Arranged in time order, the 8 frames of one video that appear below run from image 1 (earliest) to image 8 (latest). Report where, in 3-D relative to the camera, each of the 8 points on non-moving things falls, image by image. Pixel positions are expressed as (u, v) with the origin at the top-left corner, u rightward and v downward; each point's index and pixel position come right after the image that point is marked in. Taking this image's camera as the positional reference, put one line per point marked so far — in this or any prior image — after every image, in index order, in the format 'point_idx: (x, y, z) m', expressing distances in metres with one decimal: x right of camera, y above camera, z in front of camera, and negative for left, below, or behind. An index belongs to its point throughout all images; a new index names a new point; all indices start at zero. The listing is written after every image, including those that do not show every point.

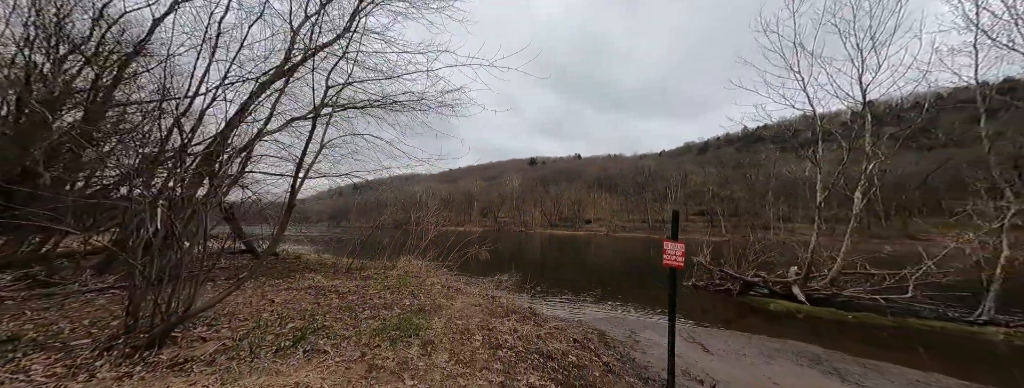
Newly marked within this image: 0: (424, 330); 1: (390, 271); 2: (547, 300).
0: (-1.4, -2.1, +4.5) m
1: (-3.7, -2.3, +8.9) m
2: (+1.8, -5.0, +13.9) m
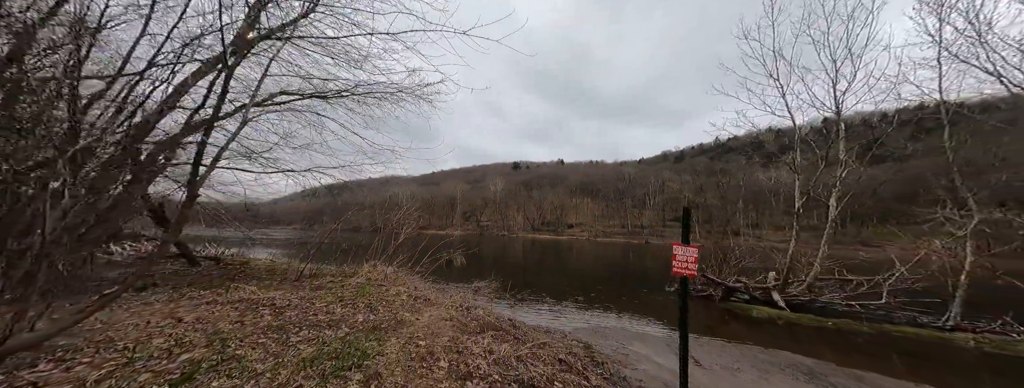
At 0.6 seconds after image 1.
0: (-1.7, -2.0, +3.6) m
1: (-4.3, -2.3, +7.7) m
2: (+0.8, -5.1, +13.0) m
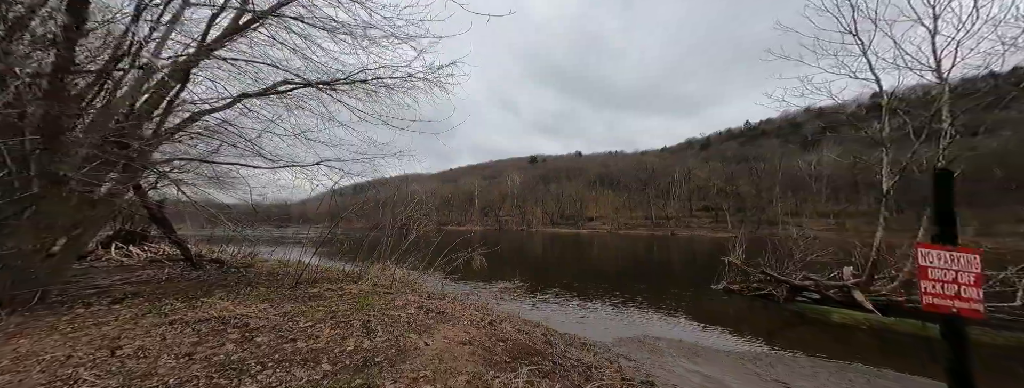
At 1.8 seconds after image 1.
0: (-1.3, -1.8, +2.3) m
1: (-3.6, -2.1, +6.6) m
2: (+1.9, -4.7, +11.6) m
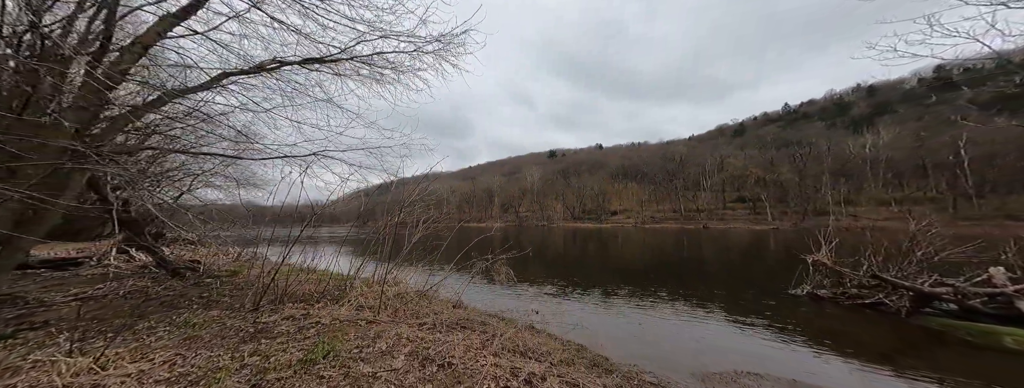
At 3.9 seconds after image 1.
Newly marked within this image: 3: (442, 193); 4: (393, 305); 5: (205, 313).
0: (-0.9, -1.6, +0.2) m
1: (-3.0, -1.8, +4.7) m
2: (+2.9, -4.2, +9.4) m
3: (-2.2, 0.0, +9.3) m
4: (-2.1, -1.9, +5.1) m
5: (-5.1, -2.0, +4.9) m
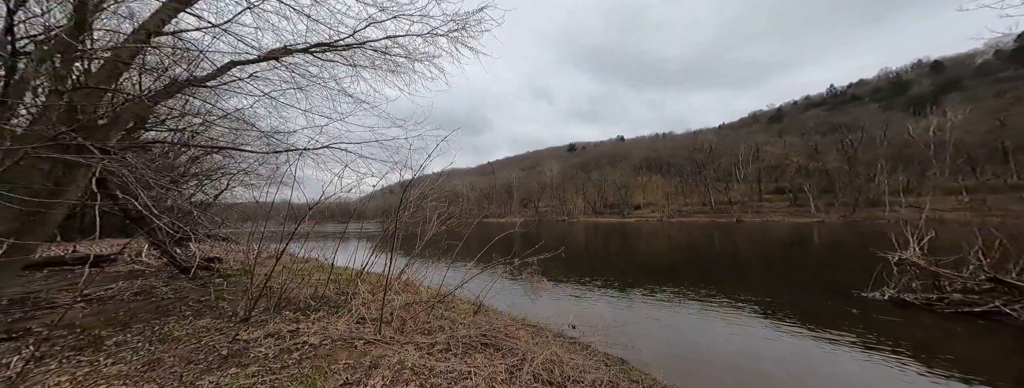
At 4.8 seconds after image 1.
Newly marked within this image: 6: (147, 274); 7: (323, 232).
0: (-0.8, -1.5, -0.7) m
1: (-2.5, -1.7, +3.9) m
2: (+3.7, -3.9, +8.2) m
3: (-1.5, +0.2, +8.4) m
4: (-1.7, -1.8, +4.3) m
5: (-4.7, -1.9, +4.2) m
6: (-11.2, -2.4, +8.9) m
7: (-5.9, -1.1, +8.9) m
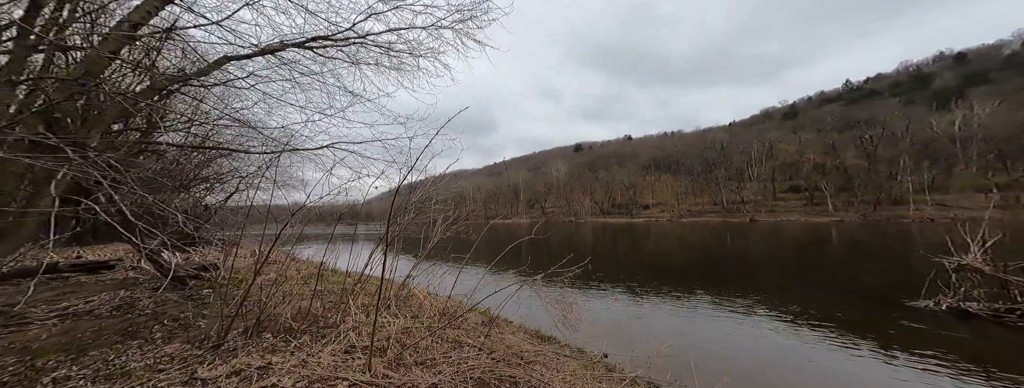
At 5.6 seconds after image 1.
0: (-0.7, -1.5, -1.4) m
1: (-2.3, -1.7, +3.3) m
2: (+4.1, -3.9, +7.4) m
3: (-1.2, +0.2, +7.8) m
4: (-1.4, -1.8, +3.6) m
5: (-4.4, -1.9, +3.6) m
6: (-10.9, -2.6, +8.4) m
7: (-5.5, -1.2, +8.3) m
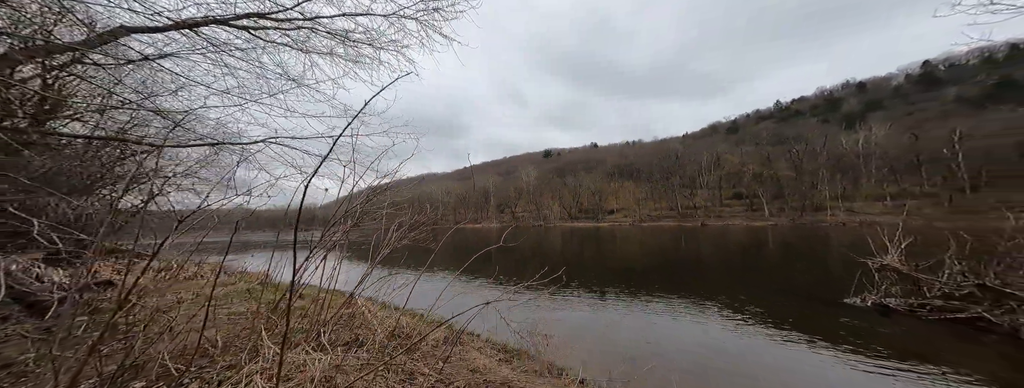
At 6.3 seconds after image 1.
0: (-0.5, -1.5, -2.0) m
1: (-2.6, -1.7, +2.5) m
2: (+3.2, -4.1, +7.3) m
3: (-2.0, +0.1, +7.1) m
4: (-1.8, -1.8, +2.9) m
5: (-4.8, -1.9, +2.6) m
6: (-11.7, -2.6, +6.5) m
7: (-6.4, -1.3, +7.0) m
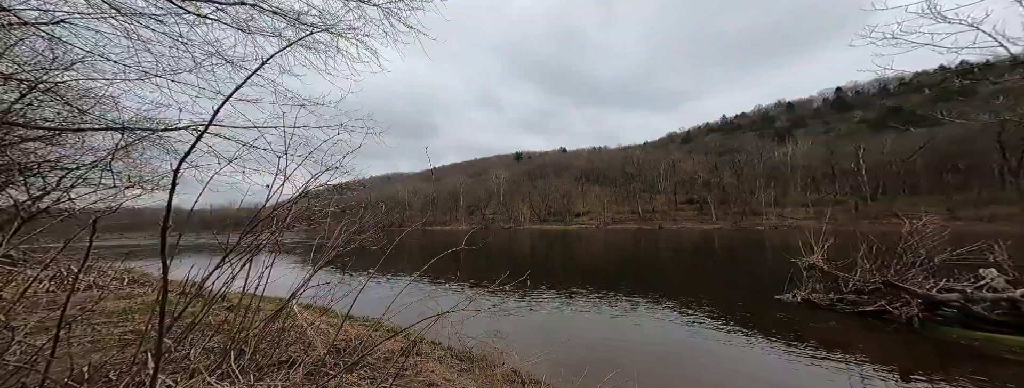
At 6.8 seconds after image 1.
0: (-0.3, -1.4, -2.2) m
1: (-2.9, -1.7, +1.9) m
2: (+2.2, -4.1, +7.4) m
3: (-2.9, +0.1, +6.6) m
4: (-2.2, -1.8, +2.4) m
5: (-5.1, -1.8, +1.8) m
6: (-12.5, -2.4, +4.9) m
7: (-7.2, -1.2, +6.0) m
